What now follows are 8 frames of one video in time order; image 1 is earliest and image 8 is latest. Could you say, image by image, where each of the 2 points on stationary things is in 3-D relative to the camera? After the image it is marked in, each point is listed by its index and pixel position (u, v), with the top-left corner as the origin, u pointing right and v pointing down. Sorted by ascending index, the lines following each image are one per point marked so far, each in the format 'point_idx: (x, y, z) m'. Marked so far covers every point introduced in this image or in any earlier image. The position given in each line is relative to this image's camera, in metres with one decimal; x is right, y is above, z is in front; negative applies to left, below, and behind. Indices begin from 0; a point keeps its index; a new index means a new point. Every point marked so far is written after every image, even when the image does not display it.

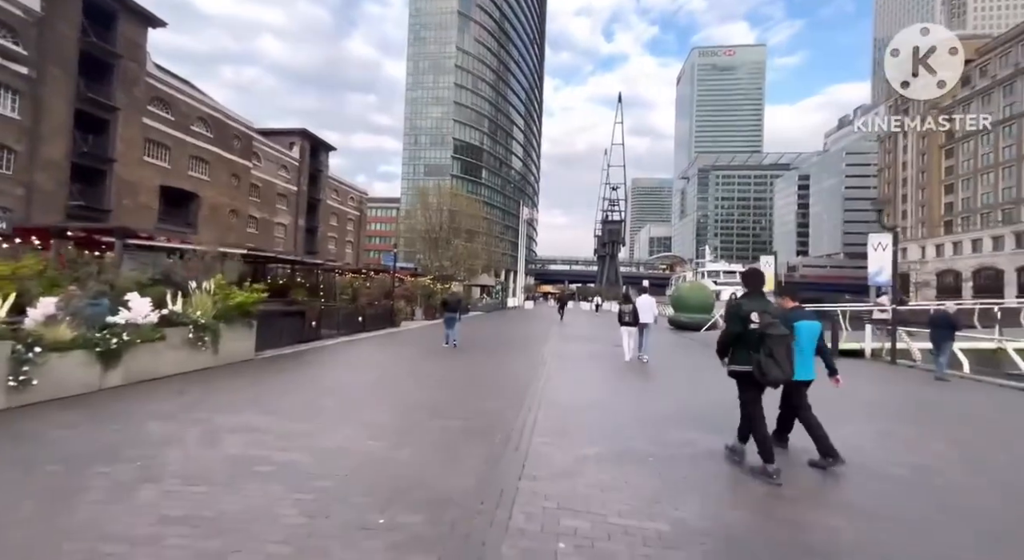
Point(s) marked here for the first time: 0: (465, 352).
0: (-1.5, -2.2, +17.5) m
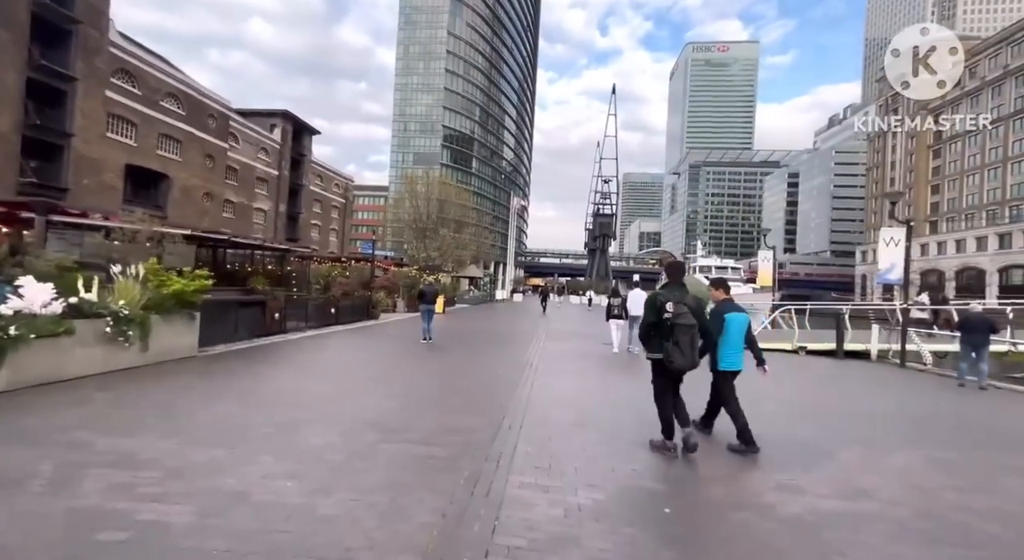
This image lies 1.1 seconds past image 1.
0: (-1.9, -1.9, +15.9) m
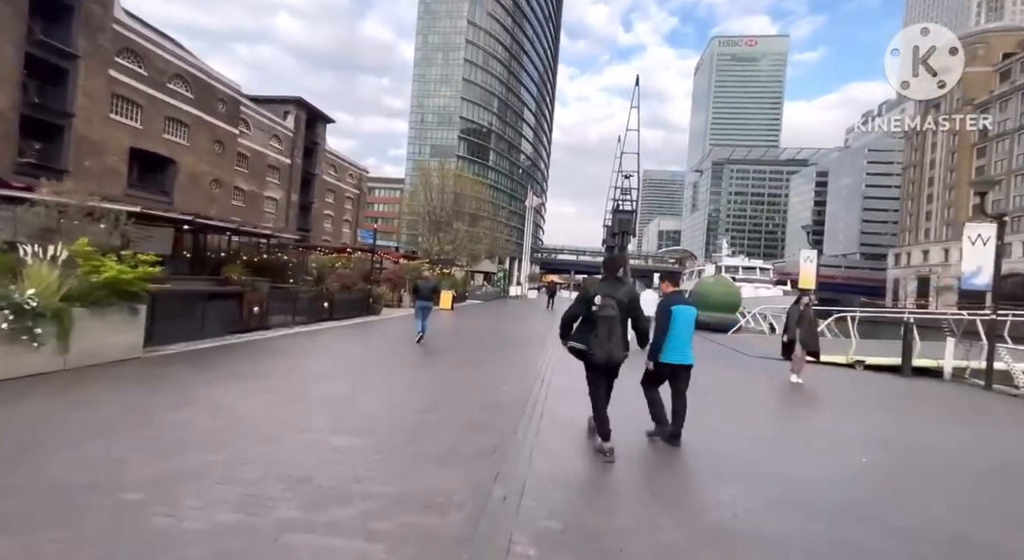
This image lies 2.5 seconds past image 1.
0: (-1.7, -1.7, +13.9) m
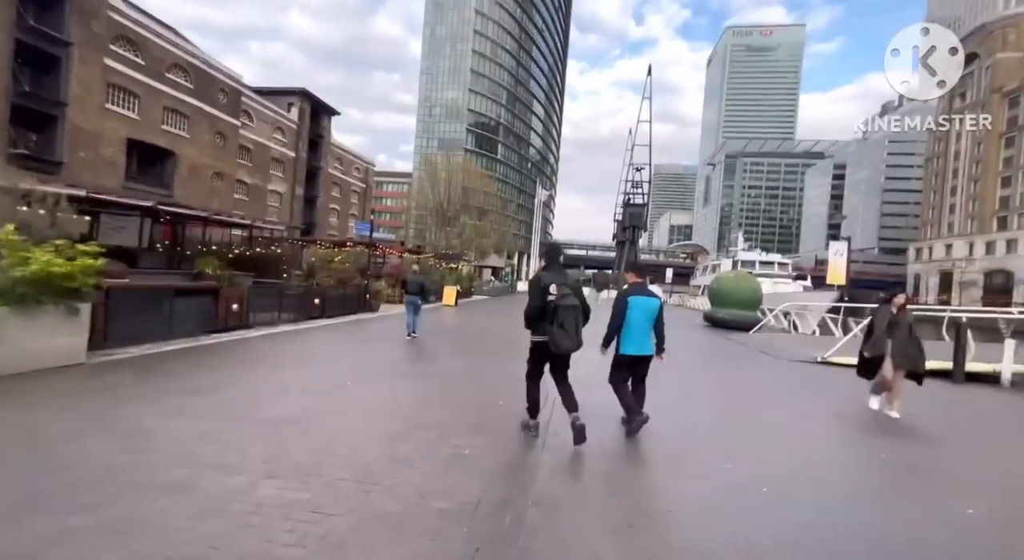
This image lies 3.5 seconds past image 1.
0: (-1.6, -1.6, +12.5) m
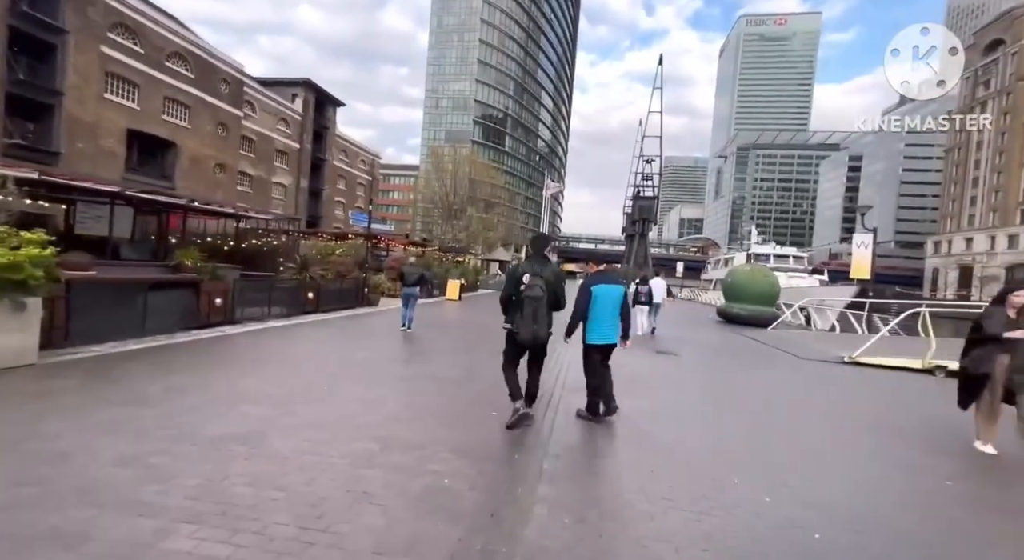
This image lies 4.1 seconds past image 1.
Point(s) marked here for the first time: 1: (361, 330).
0: (-1.6, -1.5, +11.6) m
1: (-3.9, -1.3, +15.0) m
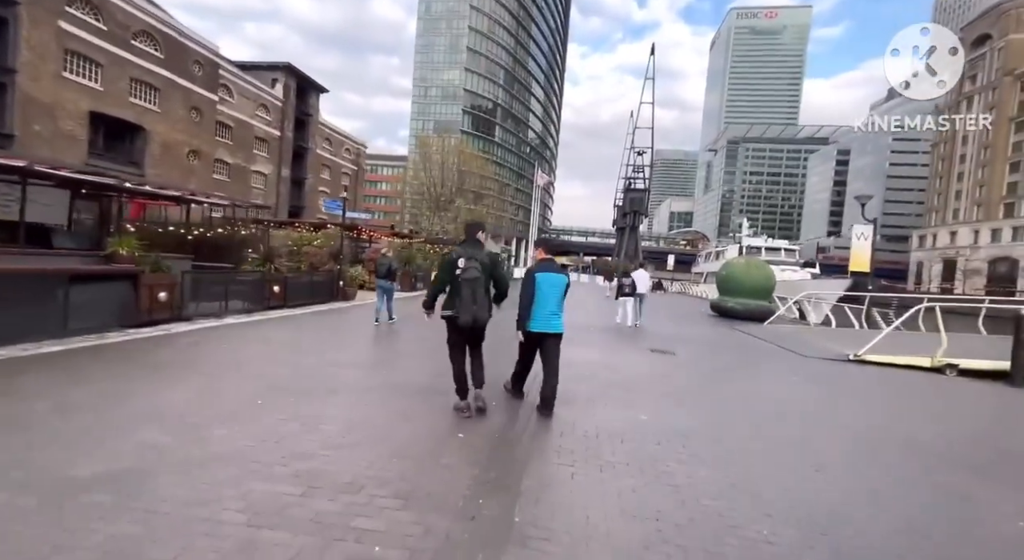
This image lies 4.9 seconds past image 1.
0: (-1.9, -1.3, +10.4) m
1: (-4.3, -1.1, +13.7) m
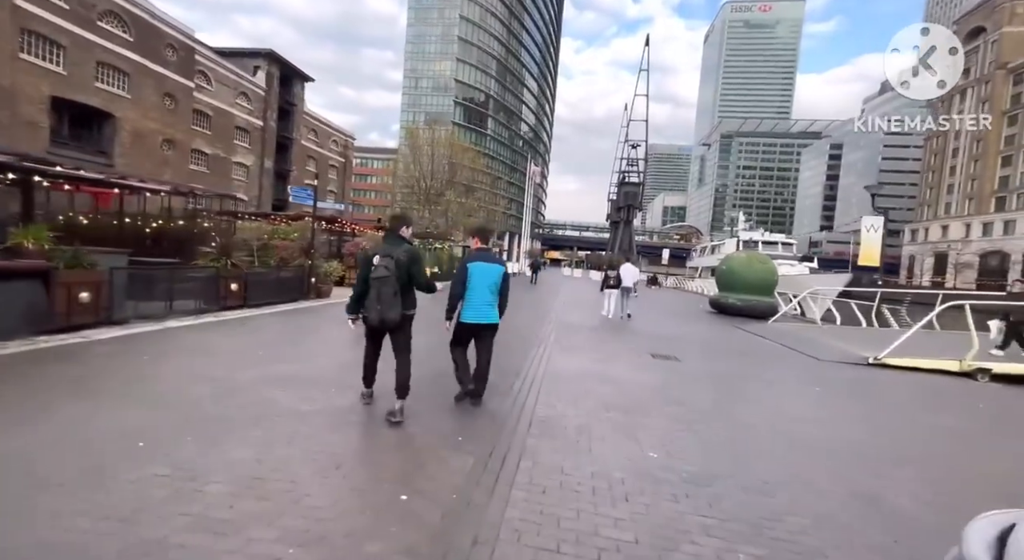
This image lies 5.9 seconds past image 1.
0: (-2.2, -1.3, +8.9) m
1: (-4.7, -1.0, +12.2) m
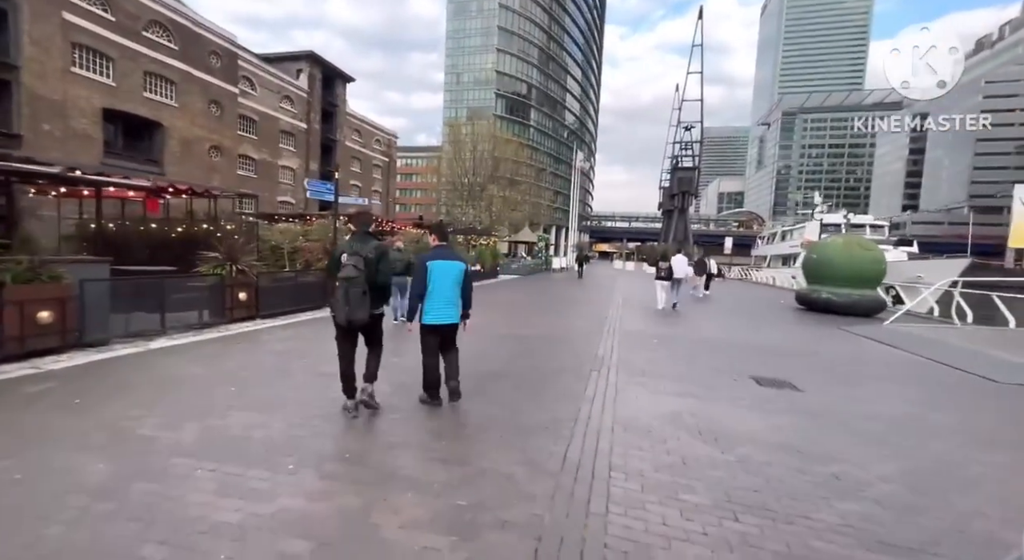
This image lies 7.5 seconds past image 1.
0: (-1.6, -1.4, +6.9) m
1: (-3.7, -1.2, +10.4) m
